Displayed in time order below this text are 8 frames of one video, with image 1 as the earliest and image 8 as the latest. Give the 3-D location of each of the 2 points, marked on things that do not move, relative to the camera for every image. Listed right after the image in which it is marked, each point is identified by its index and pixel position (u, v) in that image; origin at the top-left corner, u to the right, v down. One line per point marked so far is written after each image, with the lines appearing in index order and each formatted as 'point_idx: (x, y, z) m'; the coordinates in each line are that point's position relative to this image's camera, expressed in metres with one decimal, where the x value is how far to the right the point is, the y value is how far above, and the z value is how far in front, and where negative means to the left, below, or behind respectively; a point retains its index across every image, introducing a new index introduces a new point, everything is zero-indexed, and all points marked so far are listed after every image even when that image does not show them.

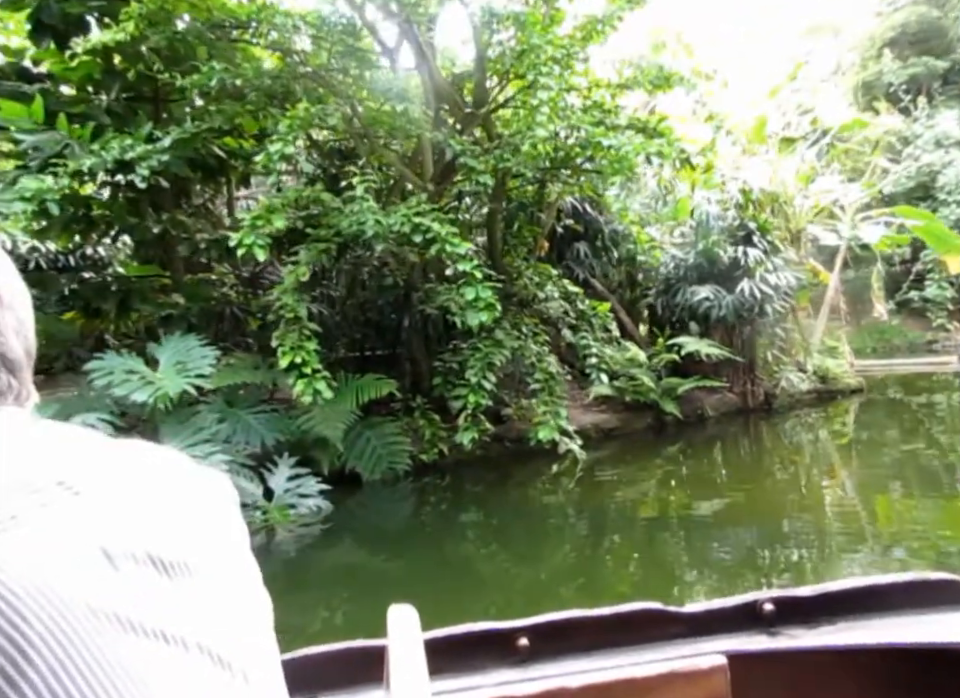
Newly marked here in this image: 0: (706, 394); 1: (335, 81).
0: (+2.0, -0.4, +6.4) m
1: (-0.8, +1.6, +4.4) m
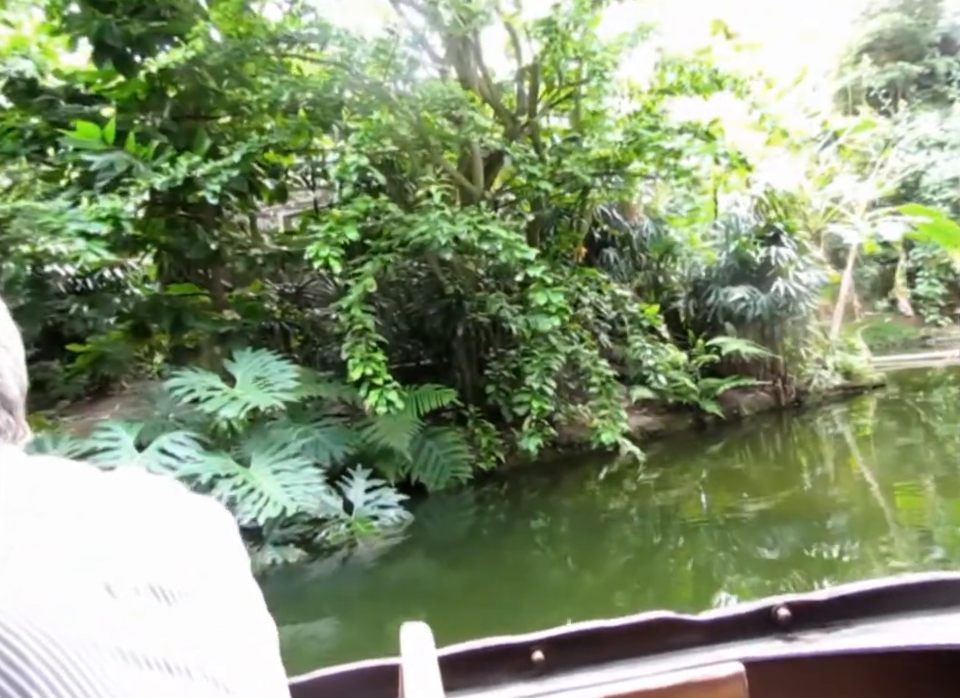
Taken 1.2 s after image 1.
0: (+2.3, -0.4, +6.4) m
1: (-0.5, +1.6, +4.5) m
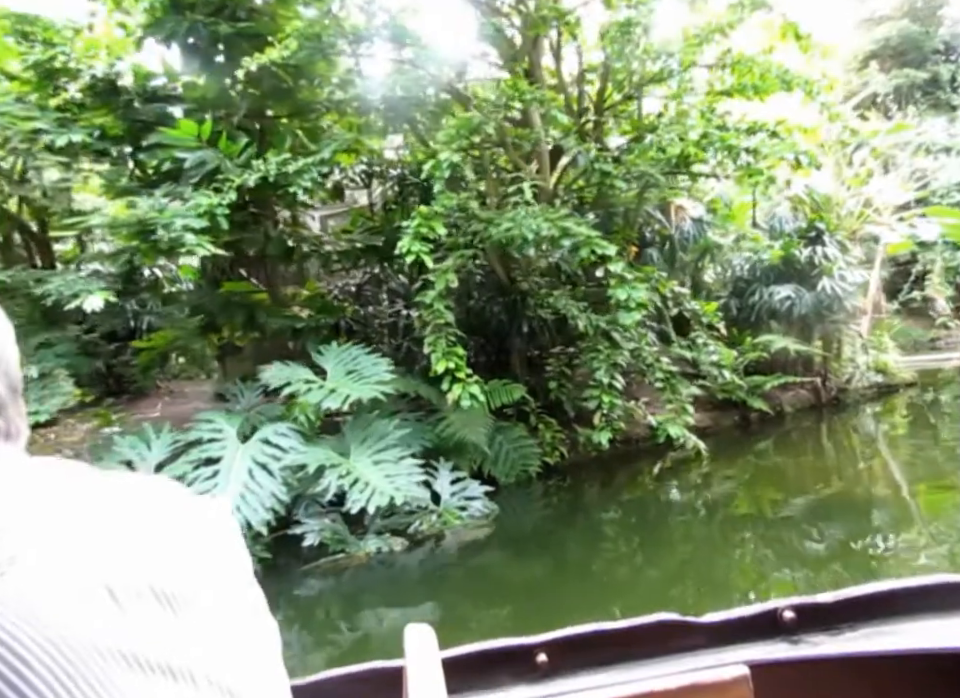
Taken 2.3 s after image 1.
0: (+2.8, -0.4, +6.5) m
1: (0.0, +1.6, +4.6) m
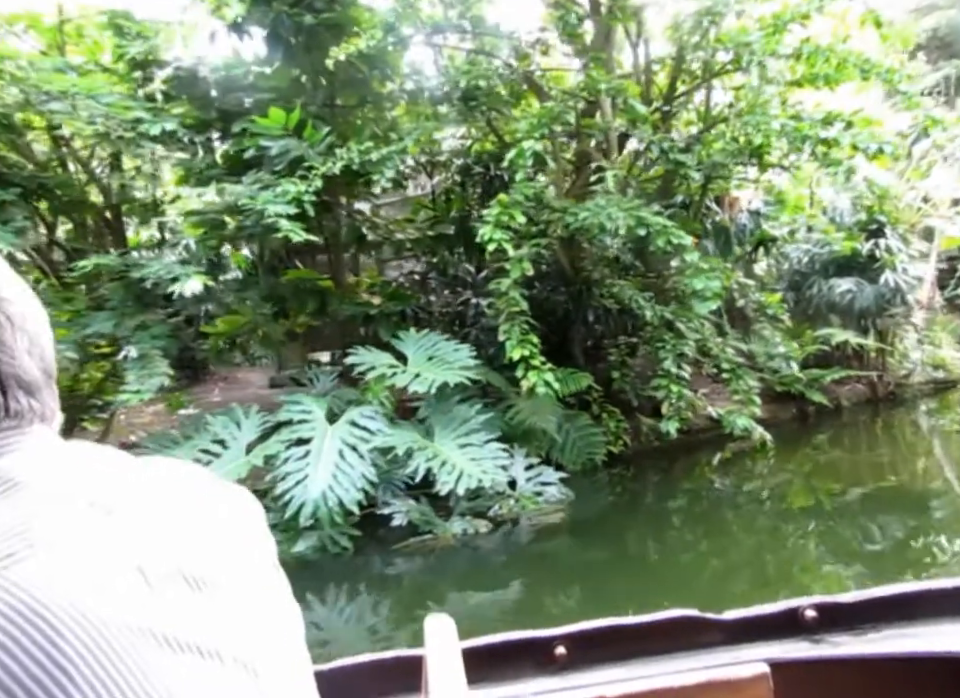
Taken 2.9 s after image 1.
0: (+3.3, -0.3, +6.5) m
1: (+0.4, +1.7, +4.6) m
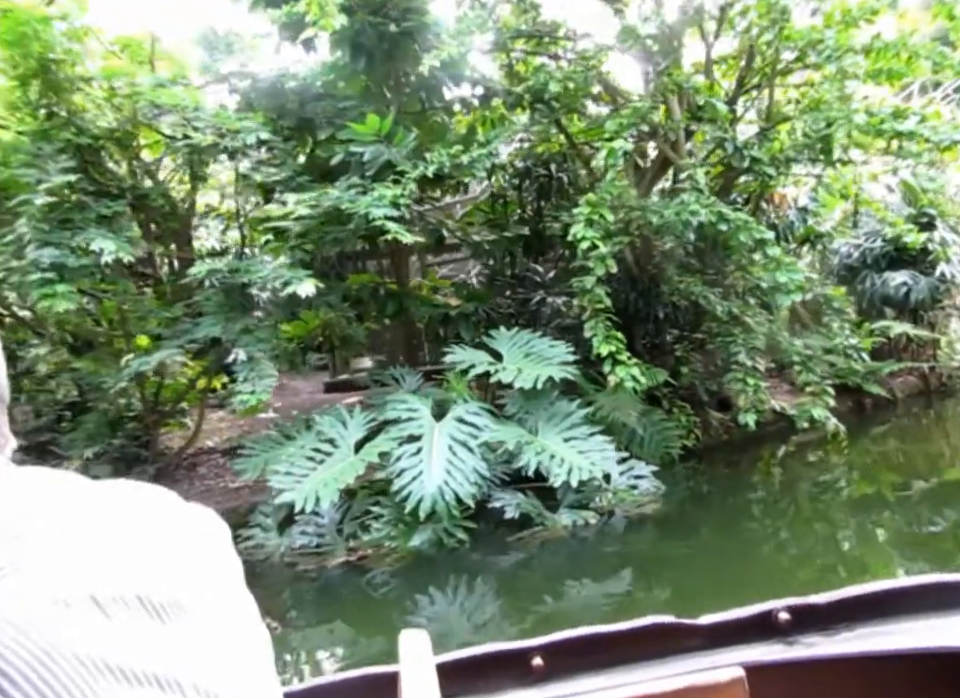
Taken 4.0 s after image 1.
0: (+3.8, -0.2, +6.5) m
1: (+0.9, +1.7, +4.7) m
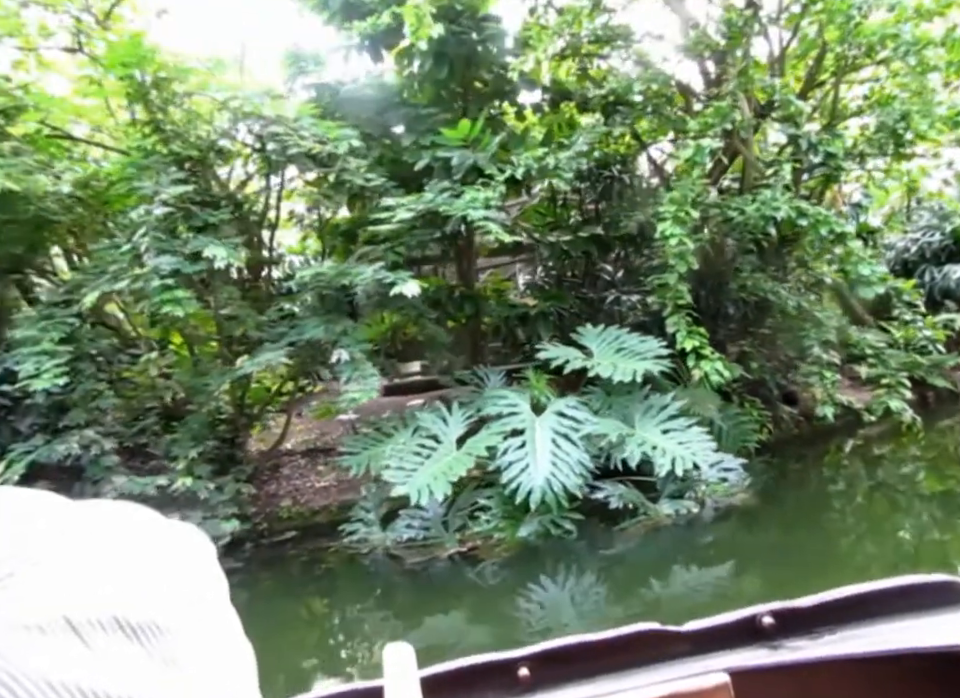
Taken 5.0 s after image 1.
0: (+4.4, -0.2, +6.5) m
1: (+1.4, +1.7, +4.8) m
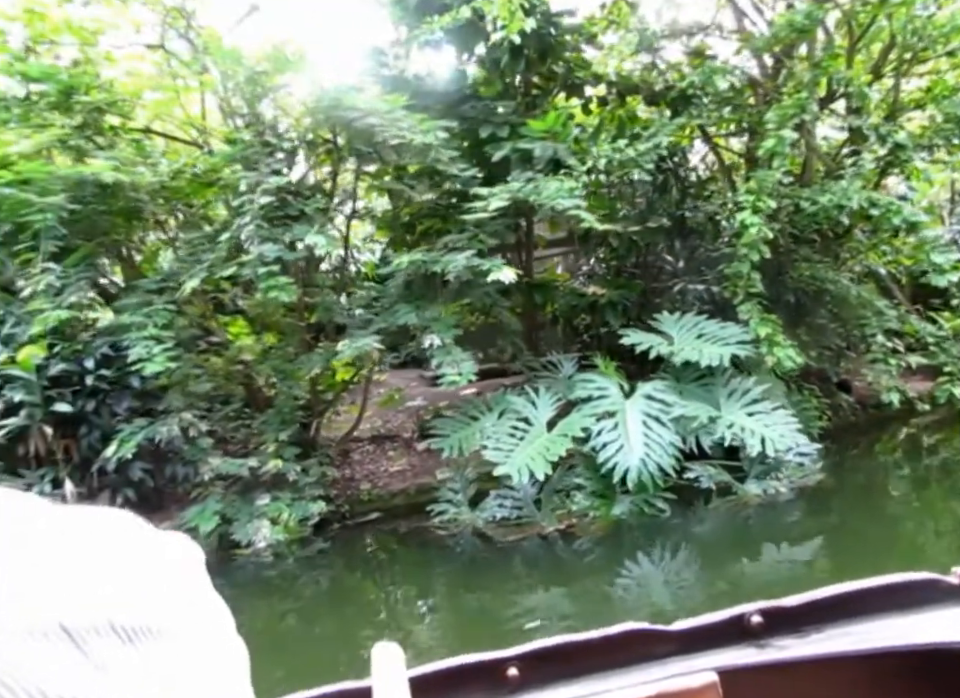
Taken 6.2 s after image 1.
0: (+4.8, -0.1, +6.6) m
1: (+1.9, +1.8, +4.9) m
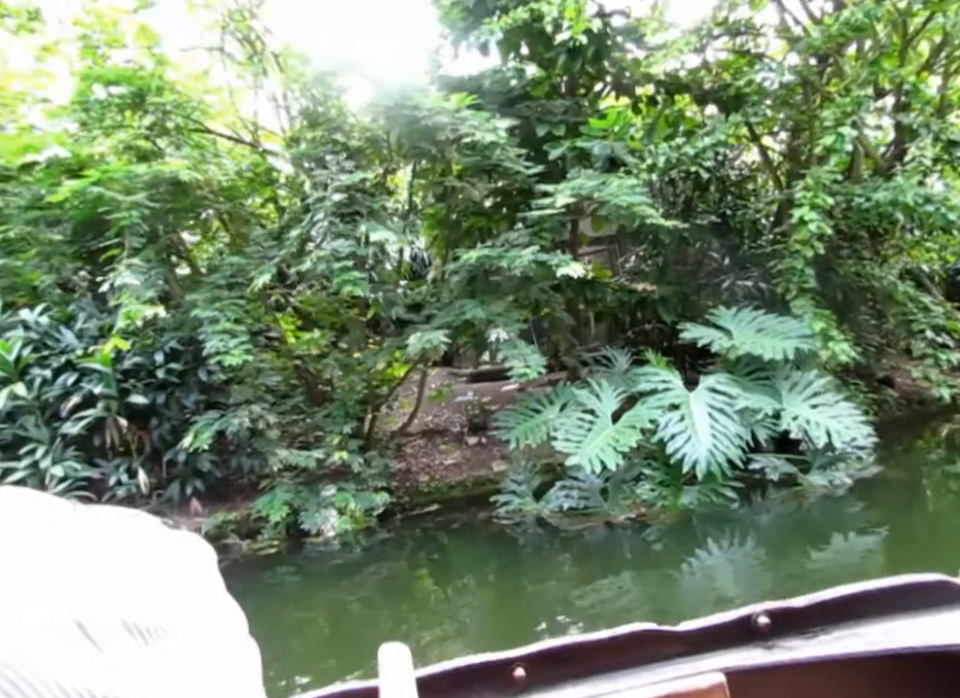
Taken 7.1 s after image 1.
0: (+5.2, -0.1, +6.6) m
1: (+2.2, +1.8, +4.9) m
